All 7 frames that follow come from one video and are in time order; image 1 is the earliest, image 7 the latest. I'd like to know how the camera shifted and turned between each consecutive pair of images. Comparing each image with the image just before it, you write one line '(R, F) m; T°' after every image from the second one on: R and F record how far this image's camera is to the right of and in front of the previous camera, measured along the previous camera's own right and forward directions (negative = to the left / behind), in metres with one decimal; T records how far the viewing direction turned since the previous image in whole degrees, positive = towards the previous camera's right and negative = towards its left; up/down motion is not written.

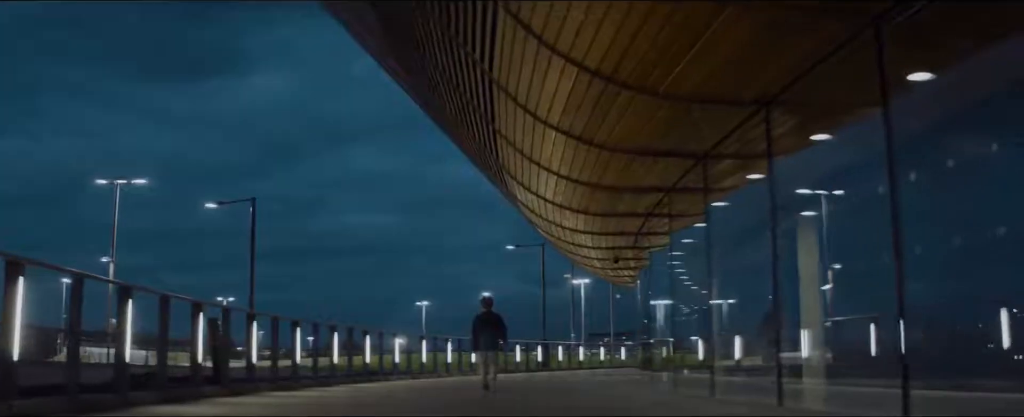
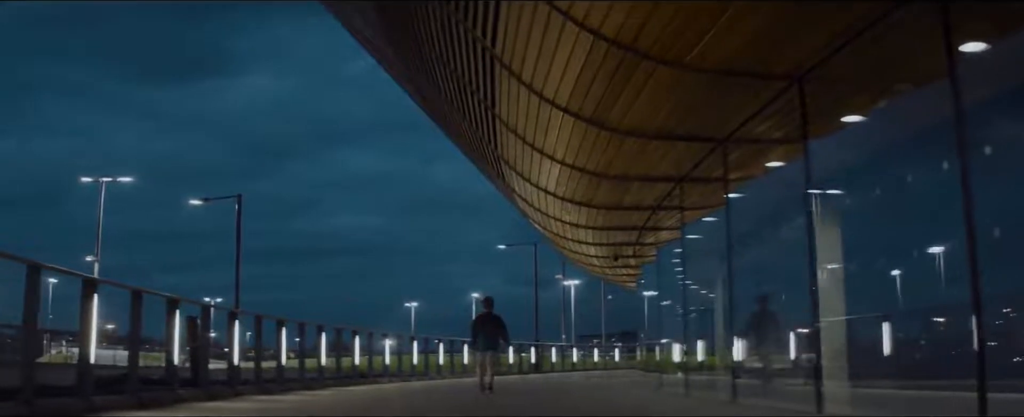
(-0.2, -1.2) m; 0°
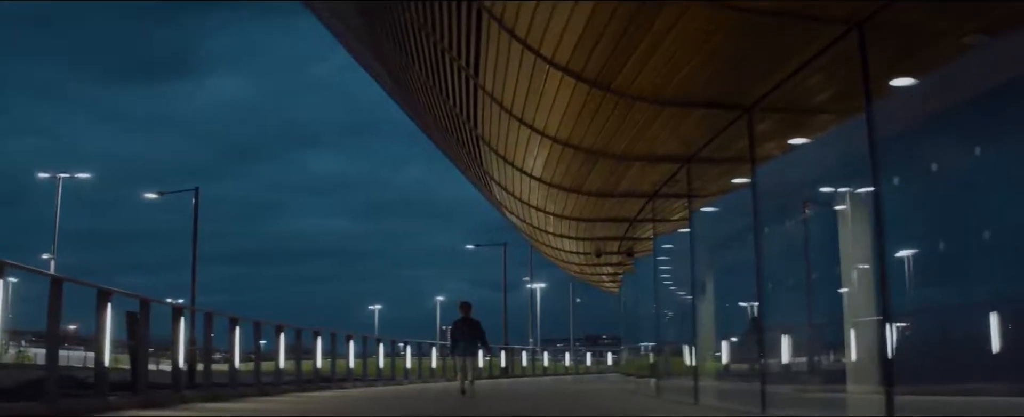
(-0.2, +1.4) m; +2°
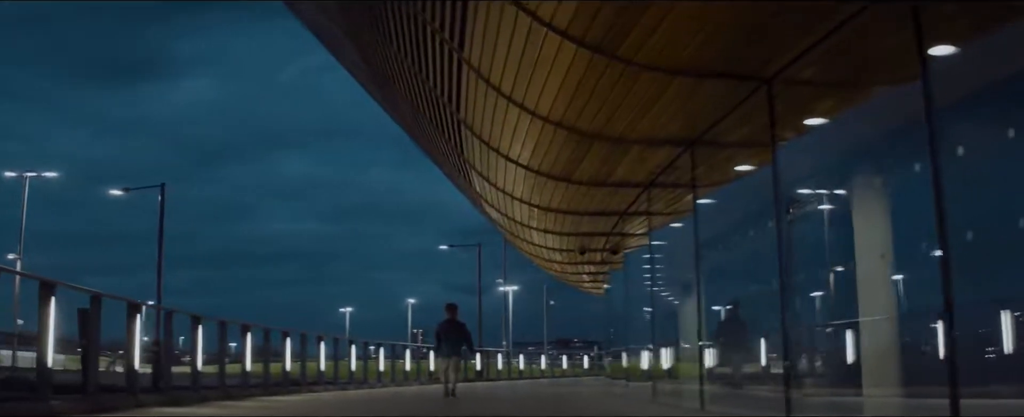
(-0.1, +0.8) m; +1°
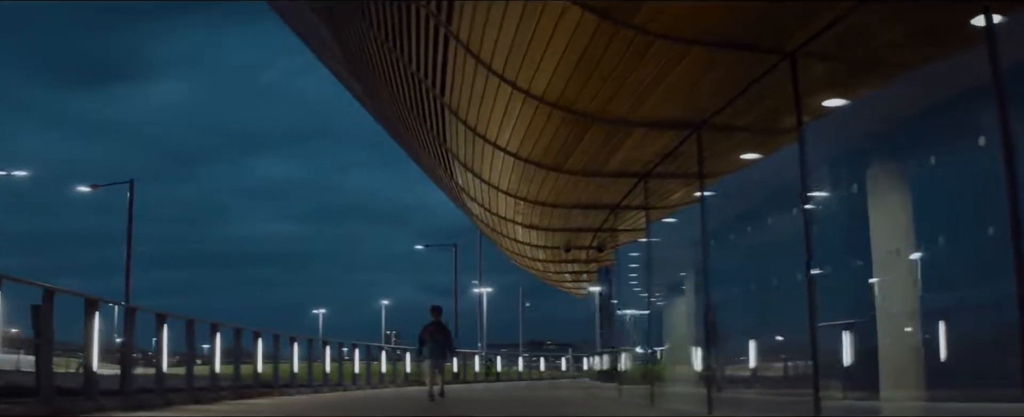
(-0.1, +0.7) m; +1°
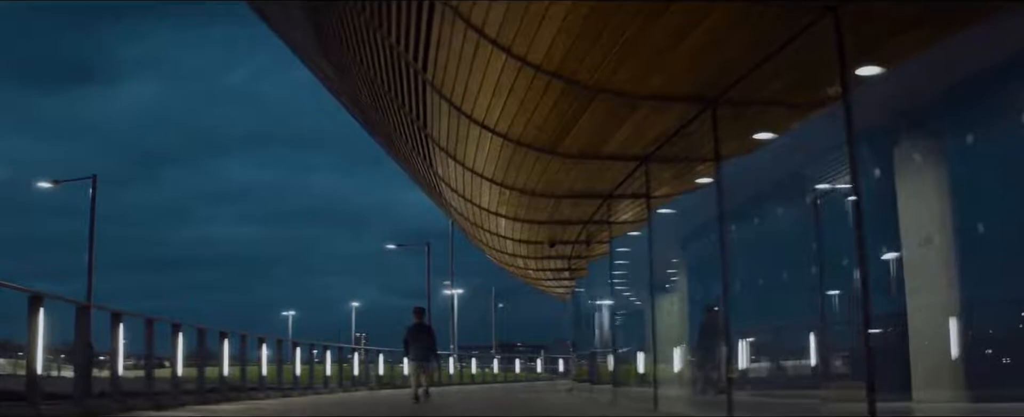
(-0.2, +0.9) m; +1°
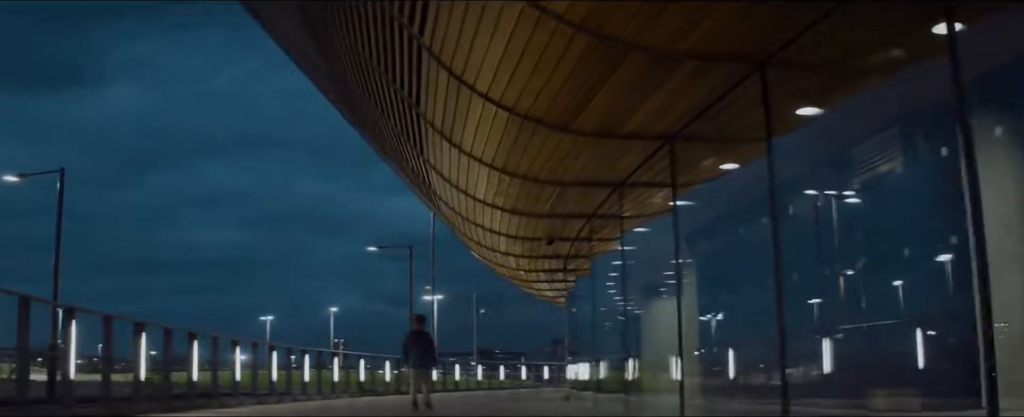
(-0.3, -0.6) m; +1°
